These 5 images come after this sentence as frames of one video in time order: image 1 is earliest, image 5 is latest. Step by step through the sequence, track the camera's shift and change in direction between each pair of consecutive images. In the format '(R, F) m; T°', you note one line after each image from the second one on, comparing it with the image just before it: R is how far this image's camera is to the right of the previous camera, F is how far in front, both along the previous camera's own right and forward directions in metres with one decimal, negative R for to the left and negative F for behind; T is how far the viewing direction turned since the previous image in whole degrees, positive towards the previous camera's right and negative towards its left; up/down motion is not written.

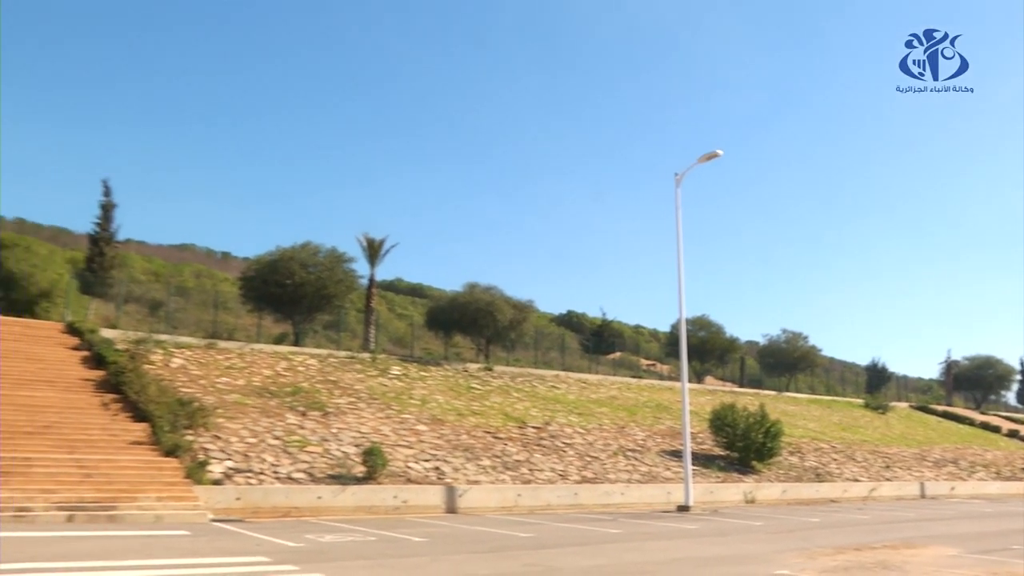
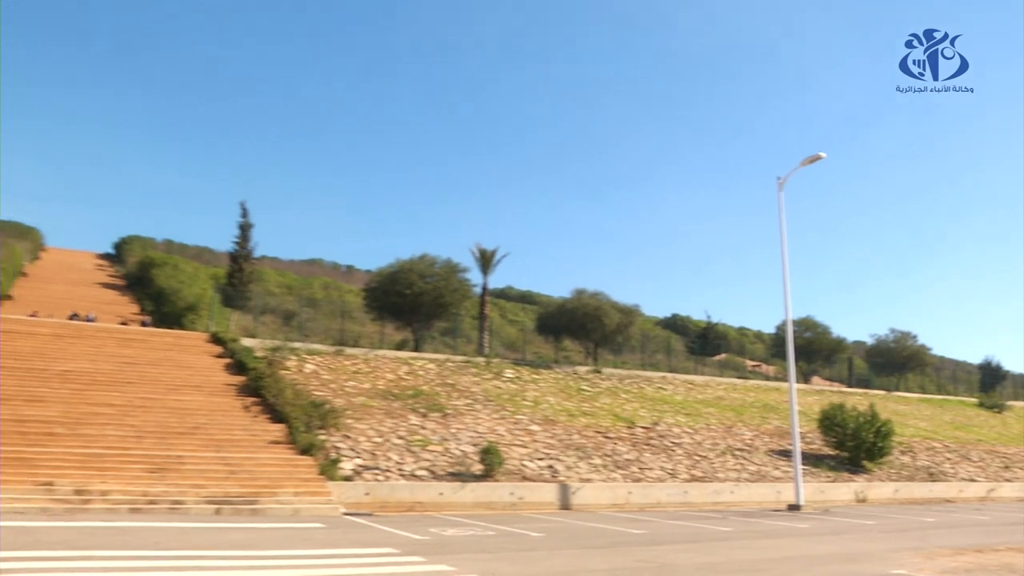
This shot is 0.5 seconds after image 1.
(-0.2, -0.8) m; -6°
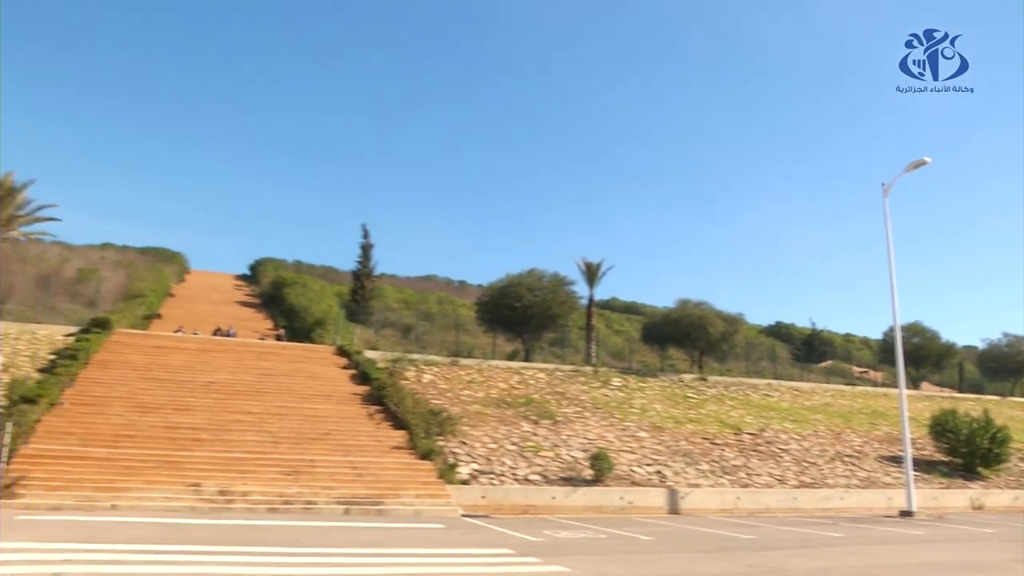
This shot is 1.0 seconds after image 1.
(0.0, -0.8) m; -7°
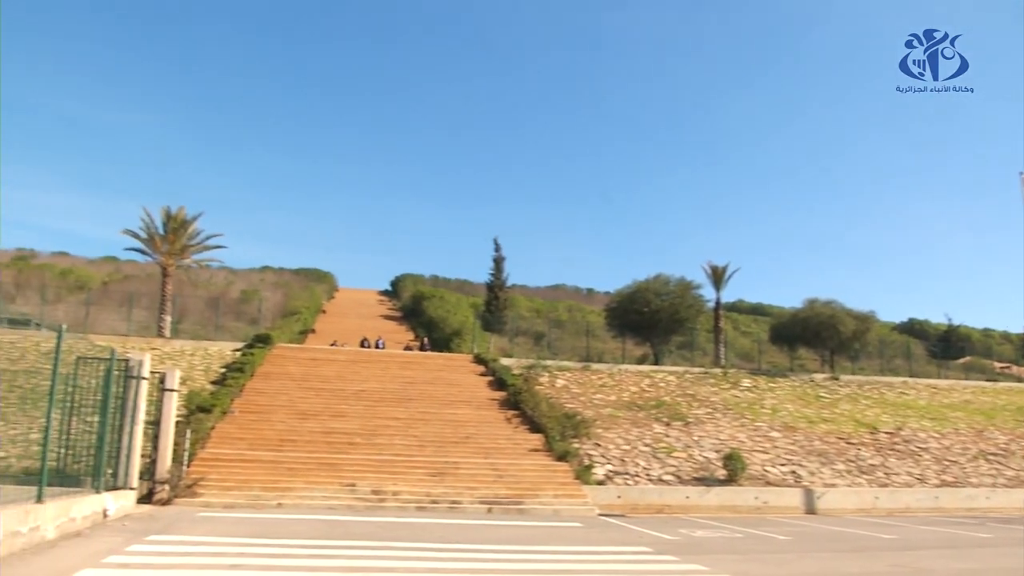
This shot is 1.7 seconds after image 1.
(0.0, -0.8) m; -8°
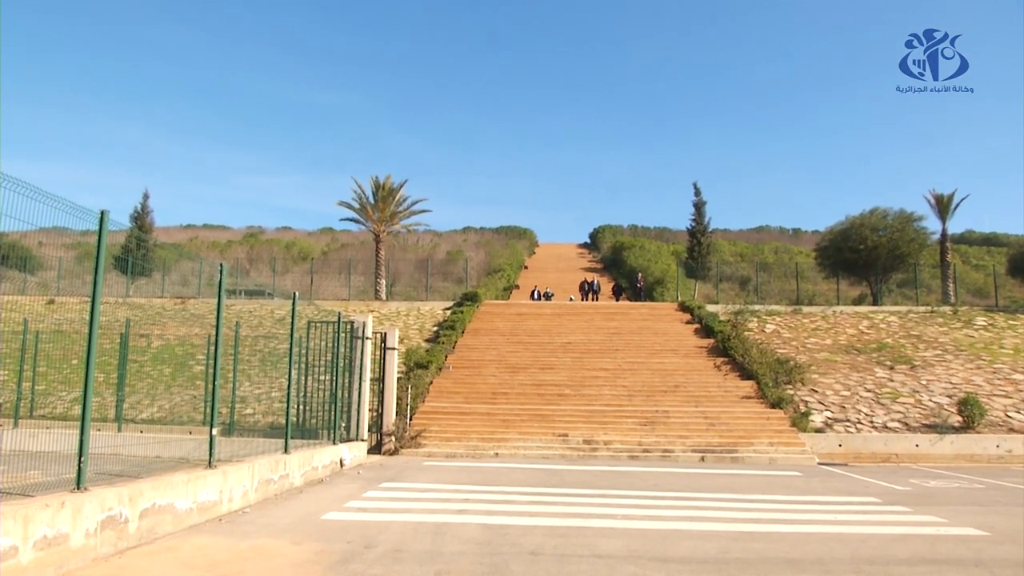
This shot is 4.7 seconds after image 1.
(-0.2, 0.0) m; -13°
